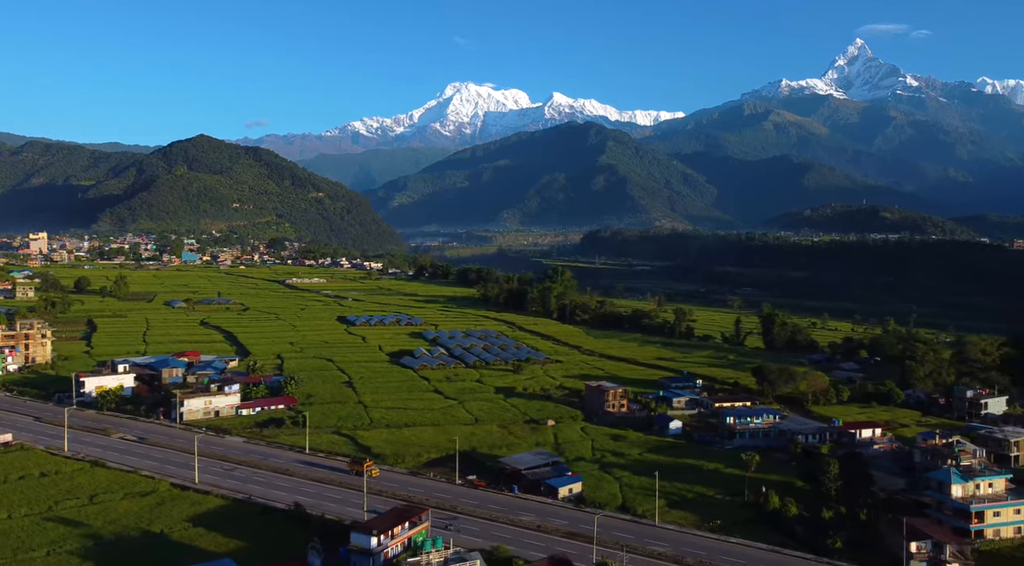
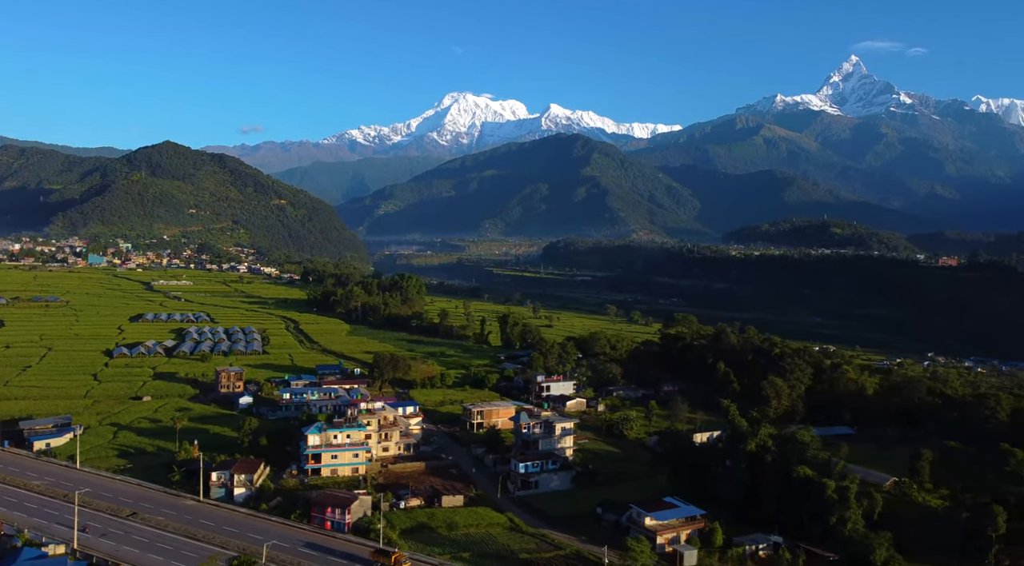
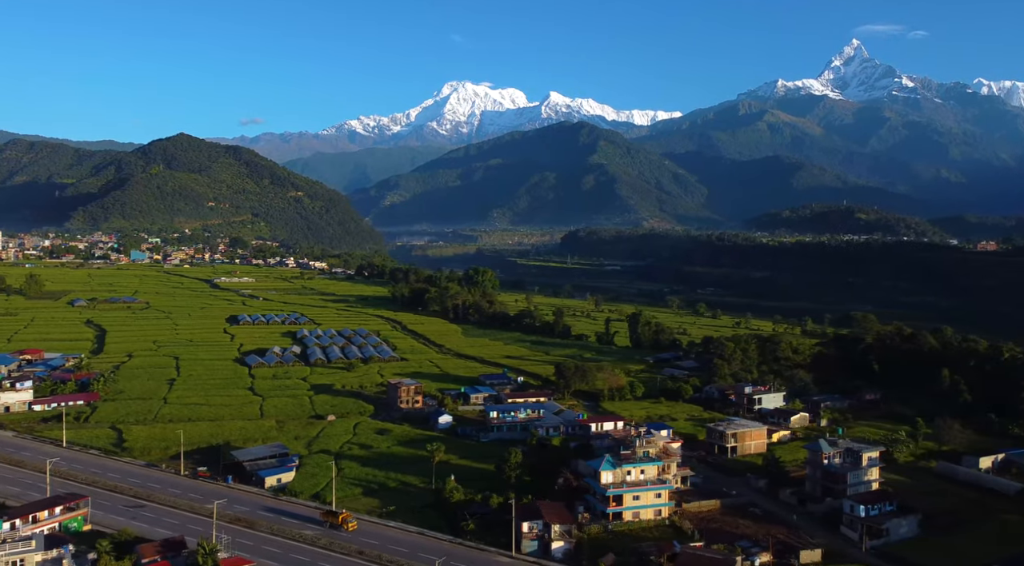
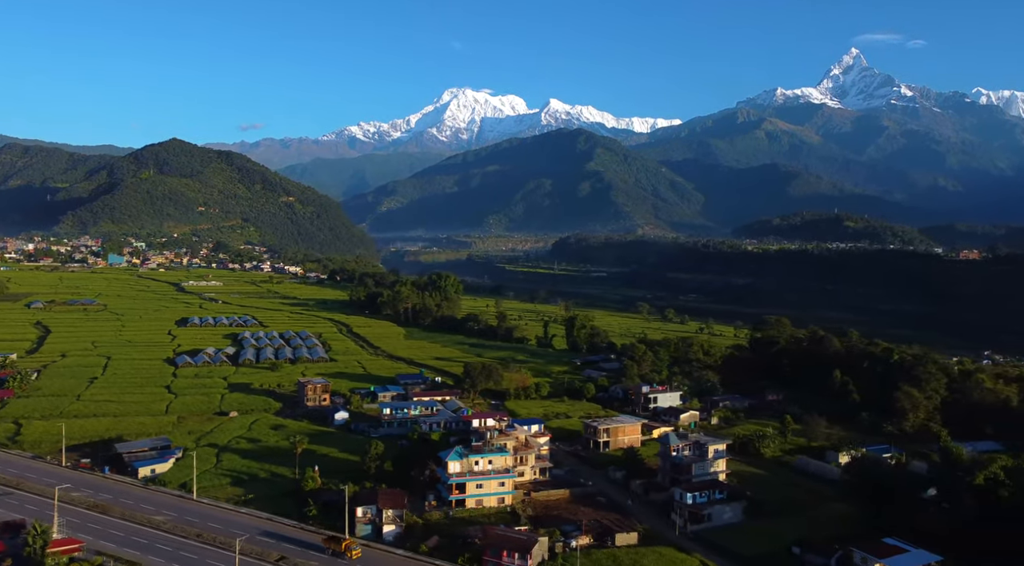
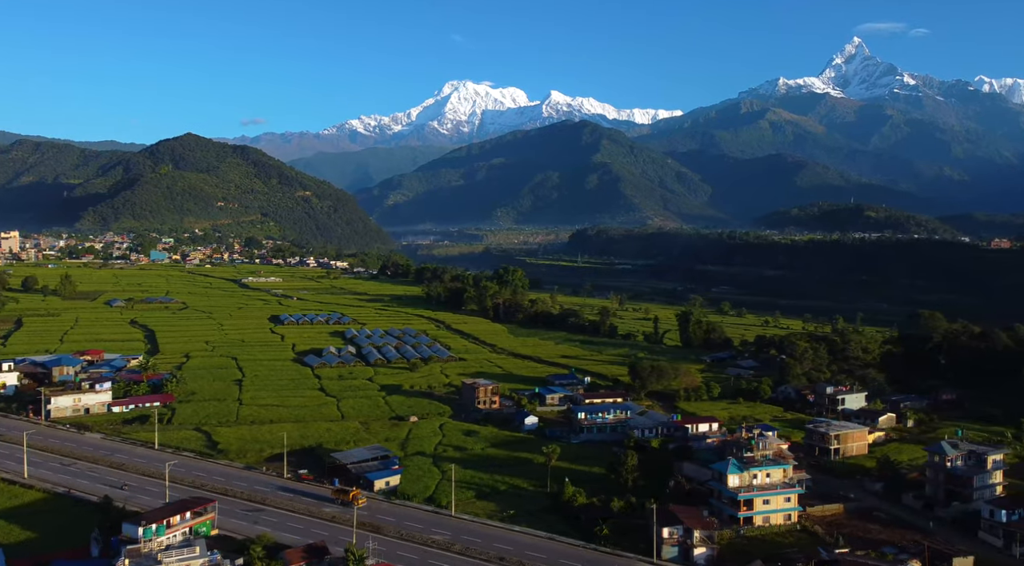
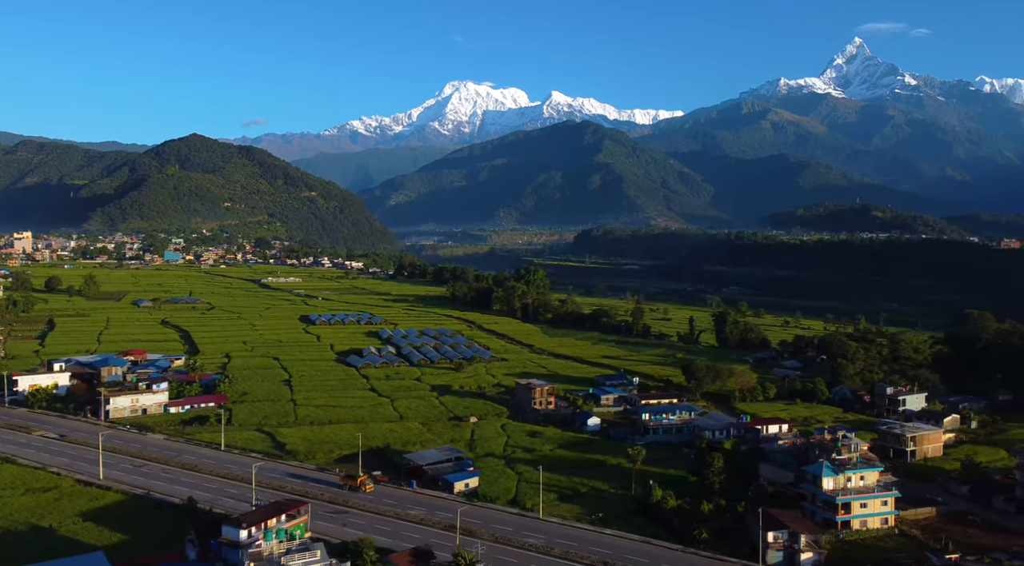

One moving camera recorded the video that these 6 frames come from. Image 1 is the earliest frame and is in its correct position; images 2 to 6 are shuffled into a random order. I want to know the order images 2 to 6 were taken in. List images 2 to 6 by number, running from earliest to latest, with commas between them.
6, 5, 3, 4, 2
